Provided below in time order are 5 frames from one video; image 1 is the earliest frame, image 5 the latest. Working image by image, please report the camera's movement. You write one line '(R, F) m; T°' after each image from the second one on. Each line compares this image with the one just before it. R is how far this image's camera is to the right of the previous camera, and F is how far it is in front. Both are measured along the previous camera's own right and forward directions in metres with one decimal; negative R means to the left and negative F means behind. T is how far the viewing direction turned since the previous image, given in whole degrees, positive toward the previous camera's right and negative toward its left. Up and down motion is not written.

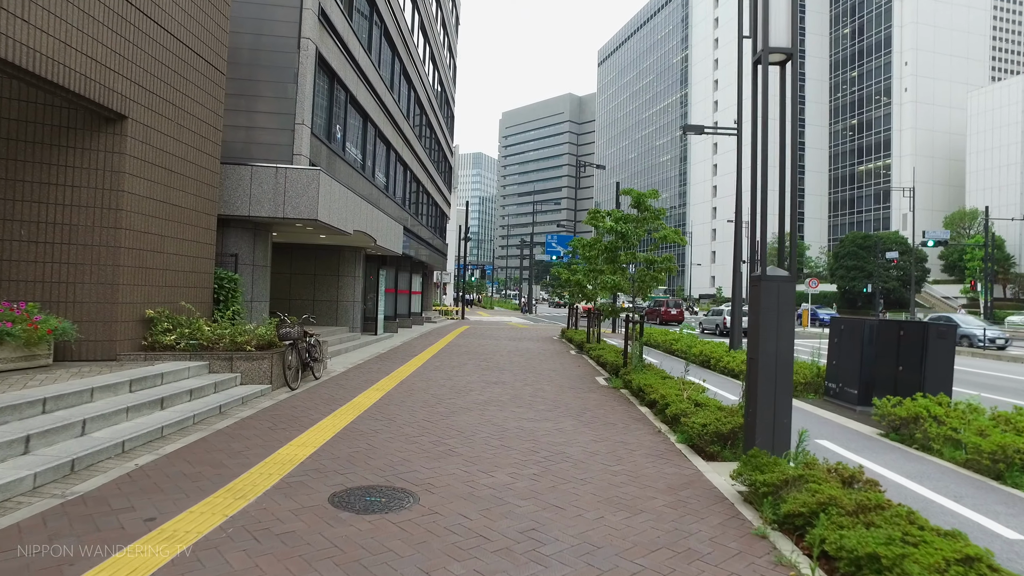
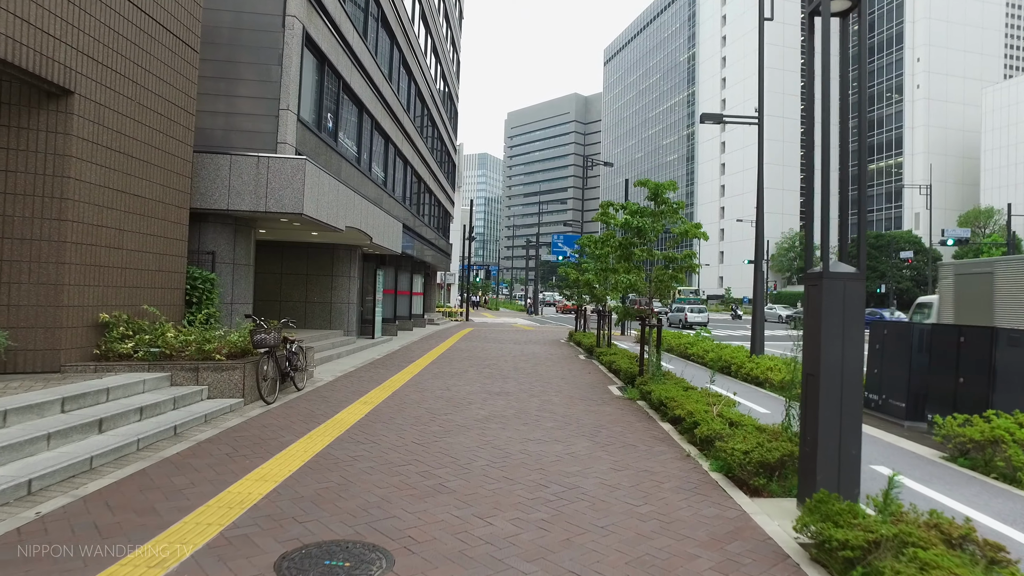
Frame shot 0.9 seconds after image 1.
(0.0, +1.1) m; 0°
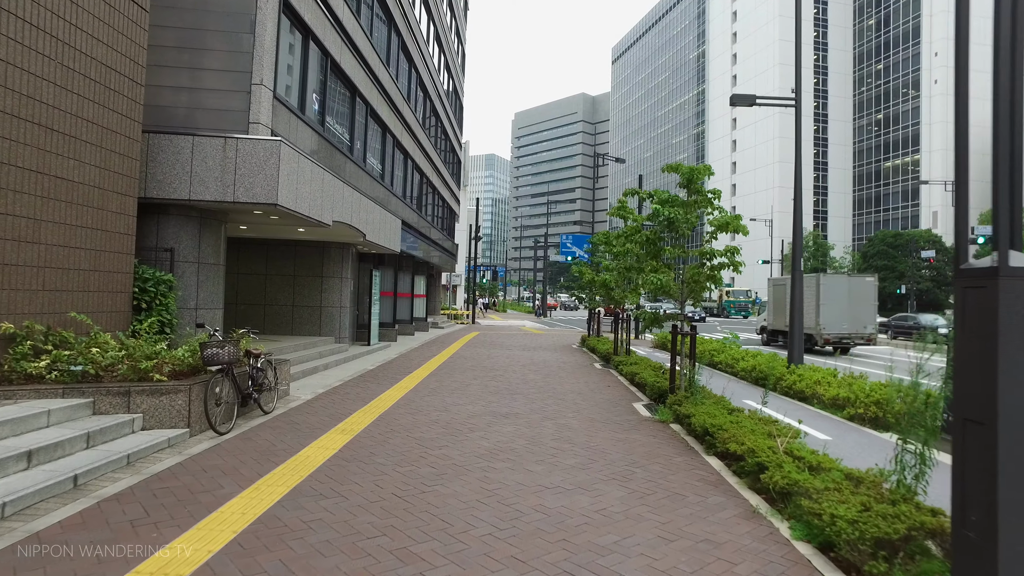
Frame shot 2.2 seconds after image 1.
(0.0, +1.6) m; -1°
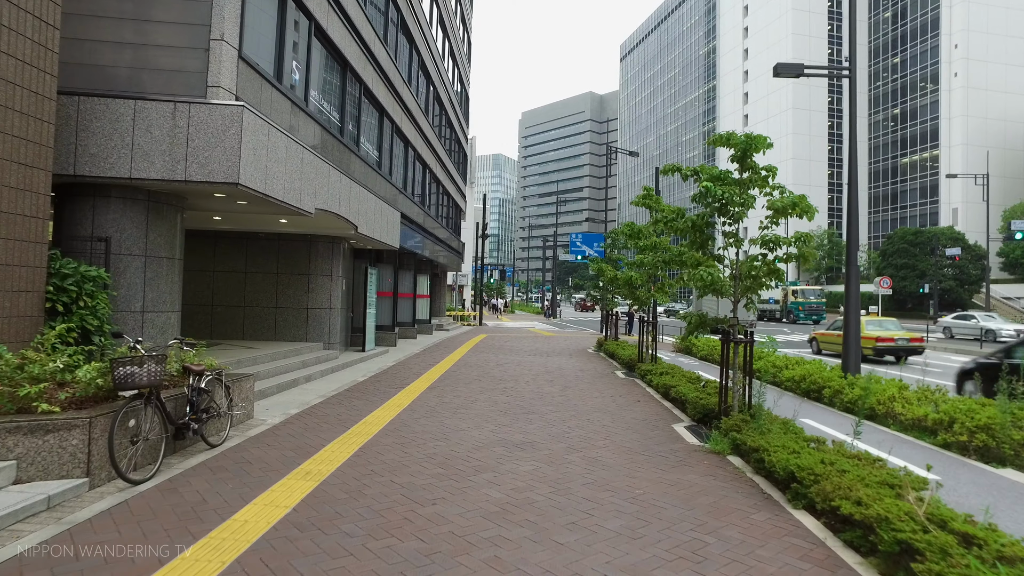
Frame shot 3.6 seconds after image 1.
(-0.1, +1.8) m; -1°
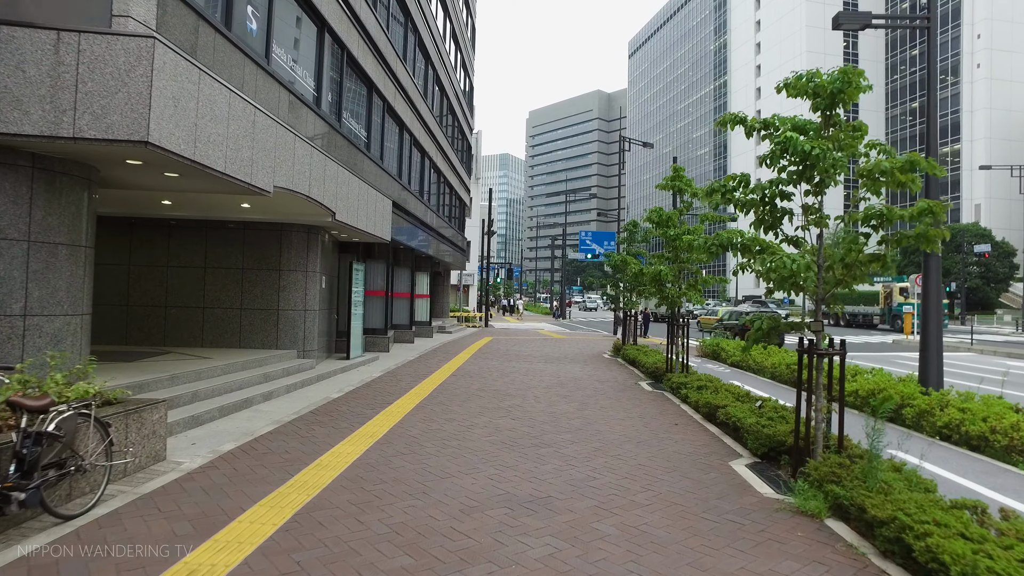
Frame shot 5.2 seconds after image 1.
(0.0, +2.1) m; -1°
